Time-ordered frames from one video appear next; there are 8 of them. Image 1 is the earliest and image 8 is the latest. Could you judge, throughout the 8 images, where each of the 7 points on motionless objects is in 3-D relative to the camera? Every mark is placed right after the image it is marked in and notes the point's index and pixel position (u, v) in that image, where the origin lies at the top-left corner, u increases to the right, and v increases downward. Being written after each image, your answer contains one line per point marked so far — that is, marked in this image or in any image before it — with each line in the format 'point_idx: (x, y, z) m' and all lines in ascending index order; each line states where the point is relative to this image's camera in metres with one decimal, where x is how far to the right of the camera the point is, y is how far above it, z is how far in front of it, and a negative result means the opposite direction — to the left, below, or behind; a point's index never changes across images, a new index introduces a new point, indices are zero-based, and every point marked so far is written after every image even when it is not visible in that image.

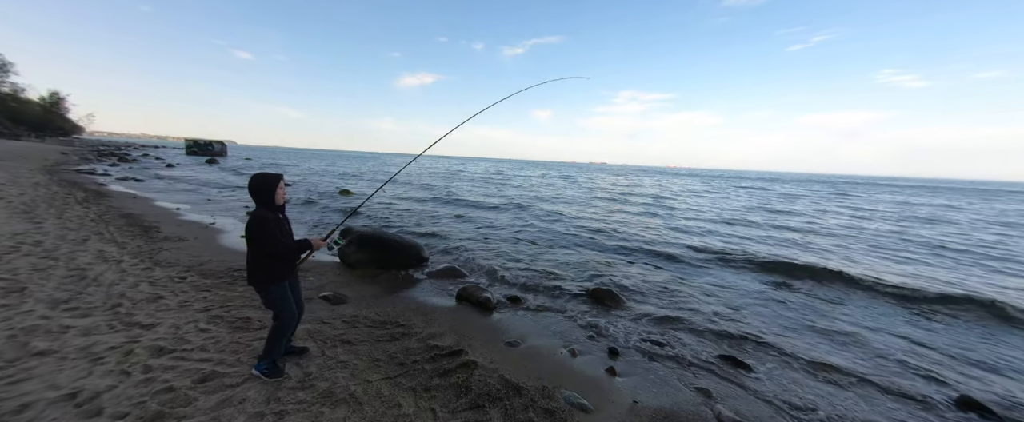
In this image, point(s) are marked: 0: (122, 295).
0: (-4.6, -1.0, +3.8) m
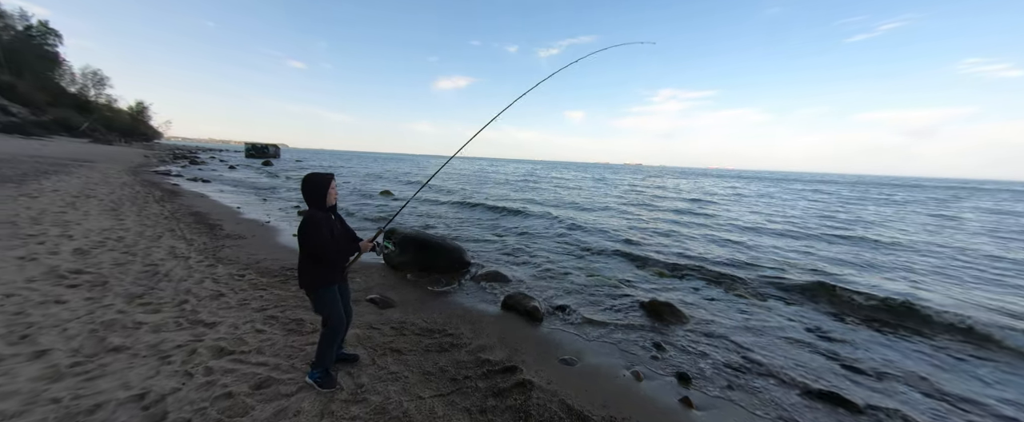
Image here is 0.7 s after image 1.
0: (-4.0, -1.0, +3.9) m
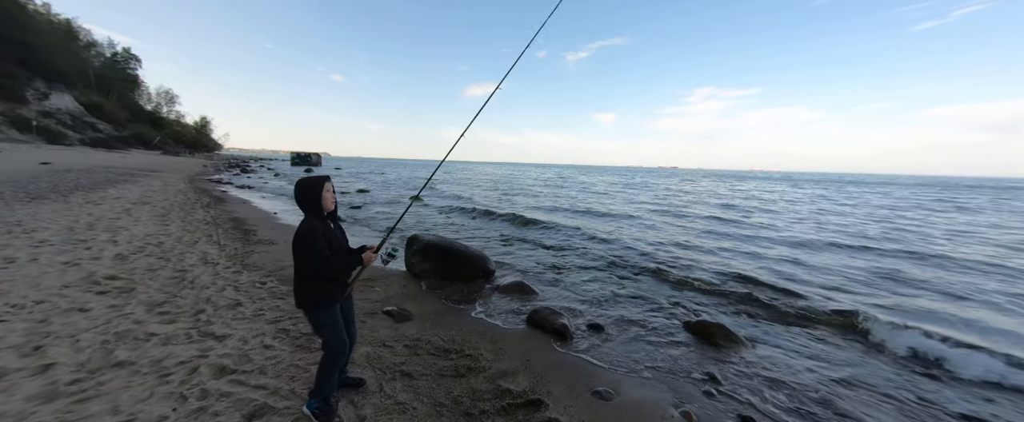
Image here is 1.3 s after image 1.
0: (-3.7, -1.1, +3.9) m
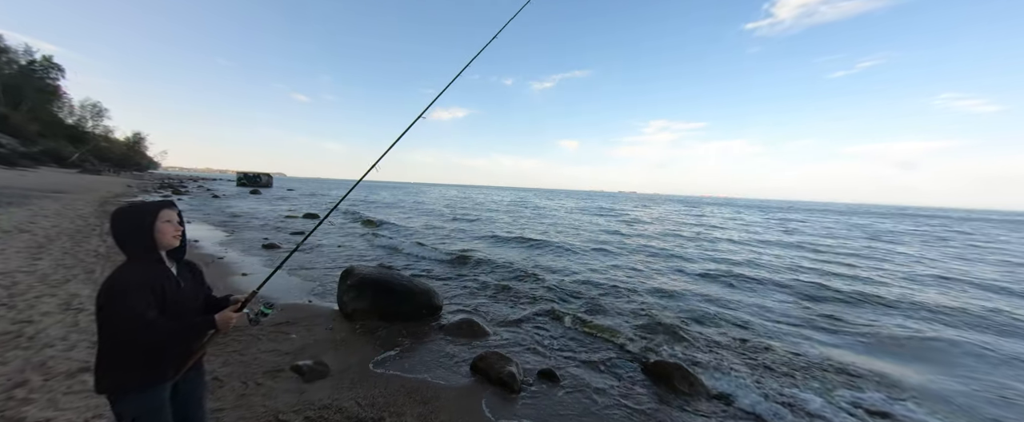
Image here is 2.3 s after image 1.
0: (-4.3, -1.4, +2.9) m
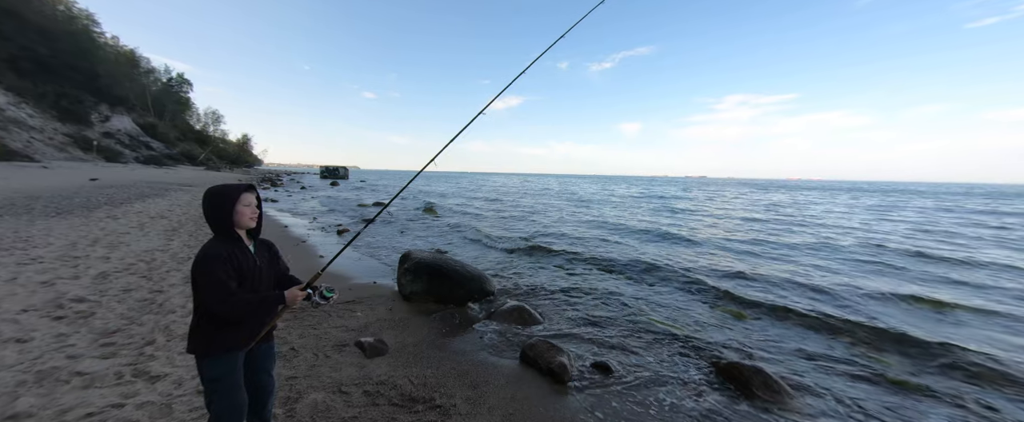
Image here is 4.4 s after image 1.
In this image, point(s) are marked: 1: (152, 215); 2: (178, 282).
0: (-3.8, -1.3, +3.5) m
1: (-11.3, -0.1, +10.2) m
2: (-5.0, -1.1, +4.8) m
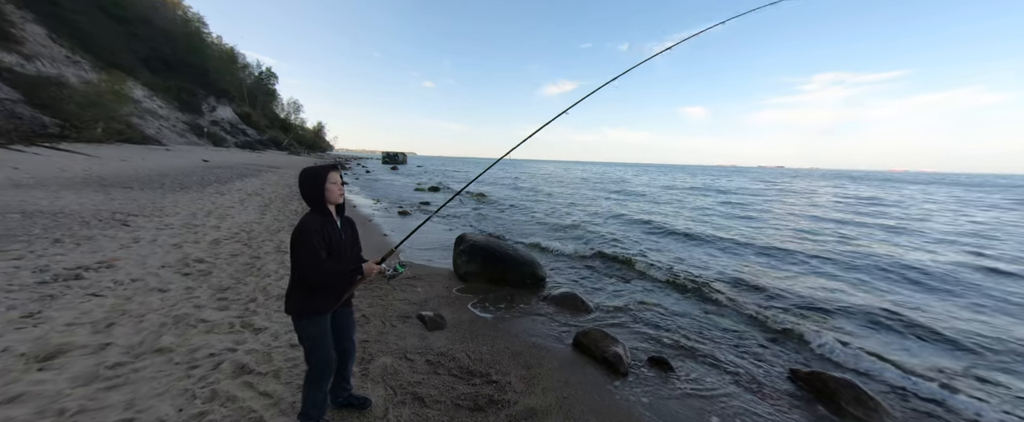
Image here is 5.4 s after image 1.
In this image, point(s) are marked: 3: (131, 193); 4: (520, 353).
0: (-3.1, -1.0, +4.1) m
1: (-9.6, +0.7, +11.7) m
2: (-4.2, -0.7, +5.6) m
3: (-10.6, +0.5, +8.9) m
4: (+0.1, -1.5, +3.3) m
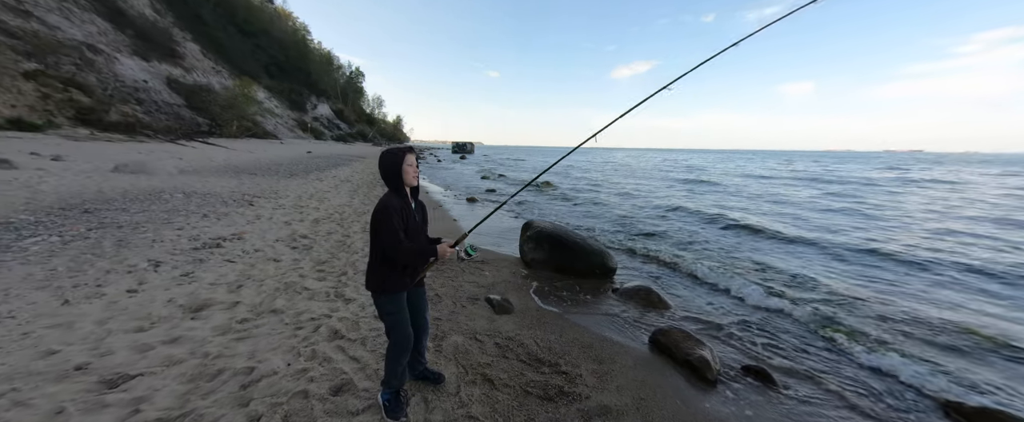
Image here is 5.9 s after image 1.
0: (-2.2, -0.7, +4.5) m
1: (-7.0, +1.3, +13.2) m
2: (-2.9, -0.4, +6.2) m
3: (-8.5, +1.1, +10.7) m
4: (+0.8, -1.3, +3.2) m
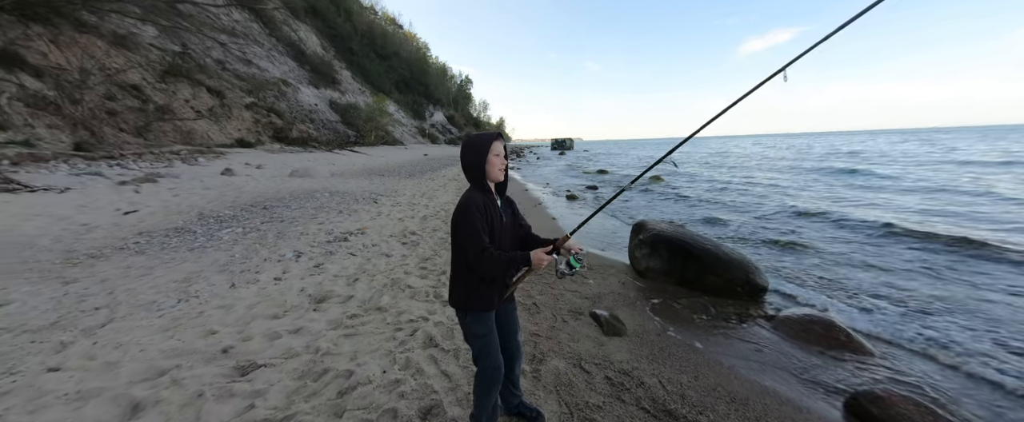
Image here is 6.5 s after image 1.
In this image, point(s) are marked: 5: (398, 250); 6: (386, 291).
0: (-0.8, -0.7, +4.5) m
1: (-2.7, +1.5, +14.2) m
2: (-1.0, -0.3, +6.3) m
3: (-4.9, +1.2, +12.3) m
4: (+1.6, -1.4, +2.3) m
5: (-1.7, -0.6, +4.8) m
6: (-1.3, -0.9, +3.5) m
